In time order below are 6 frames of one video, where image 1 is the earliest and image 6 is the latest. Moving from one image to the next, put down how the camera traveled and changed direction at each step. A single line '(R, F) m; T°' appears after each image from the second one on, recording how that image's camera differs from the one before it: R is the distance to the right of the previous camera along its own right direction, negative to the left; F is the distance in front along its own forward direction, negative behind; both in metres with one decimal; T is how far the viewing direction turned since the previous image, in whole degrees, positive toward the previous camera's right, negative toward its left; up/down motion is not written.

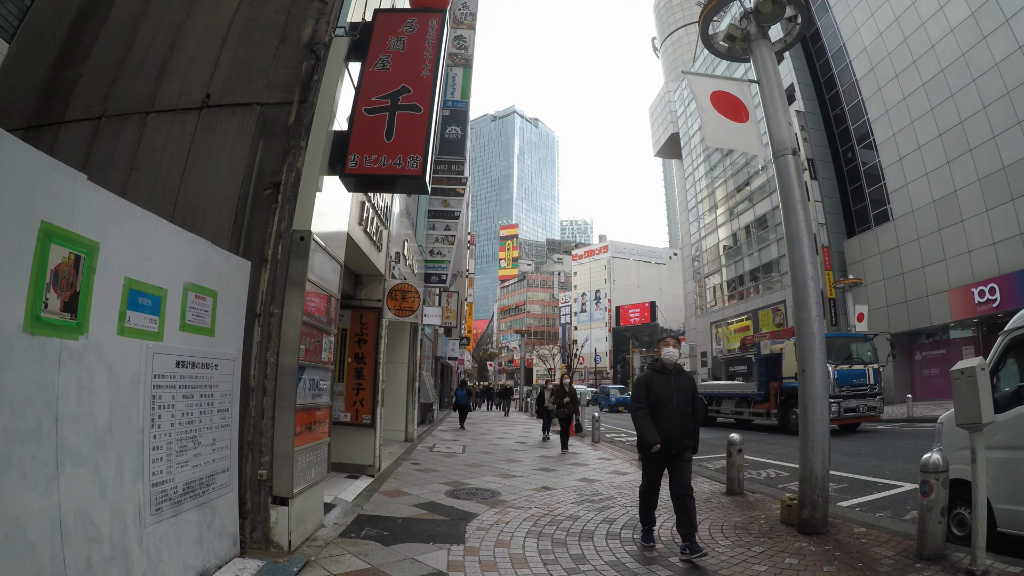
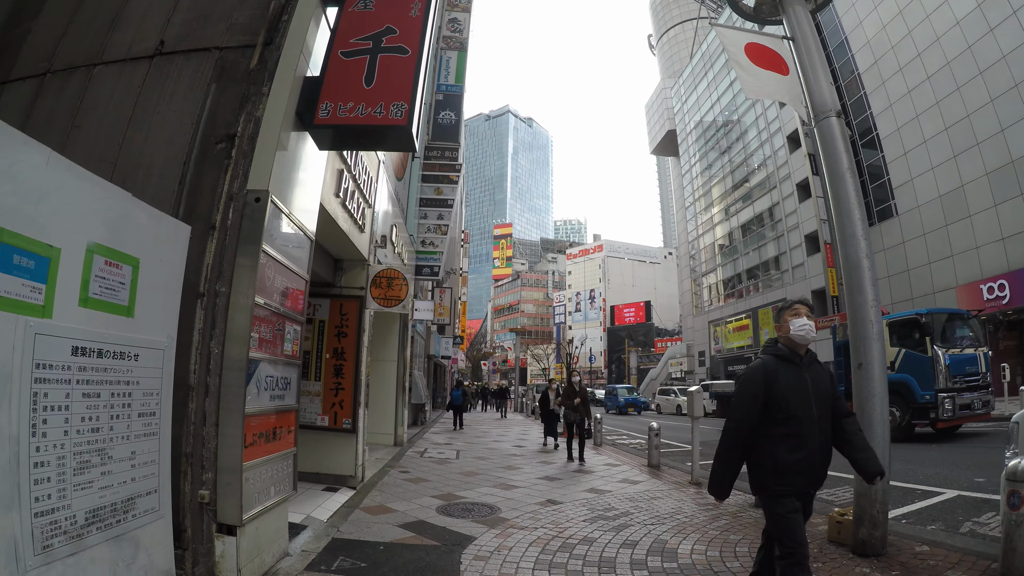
(-0.1, +1.0) m; +1°
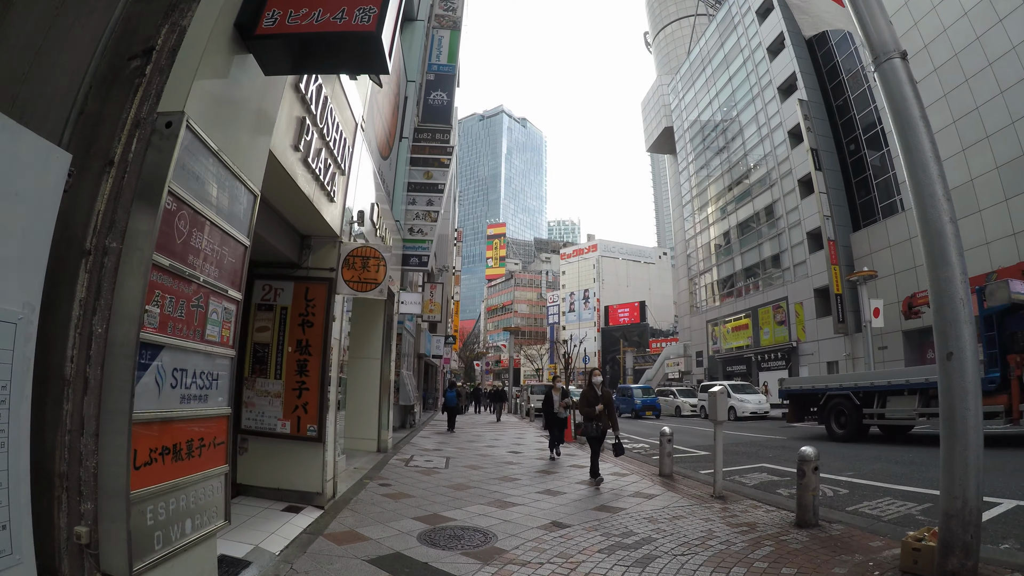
(-0.1, +1.1) m; +1°
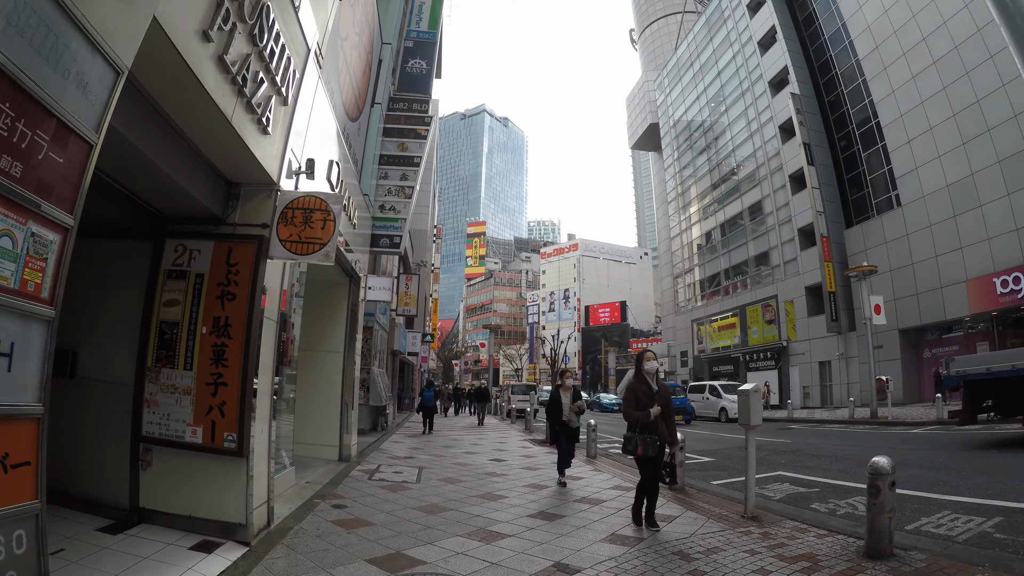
(-0.1, +1.4) m; +2°
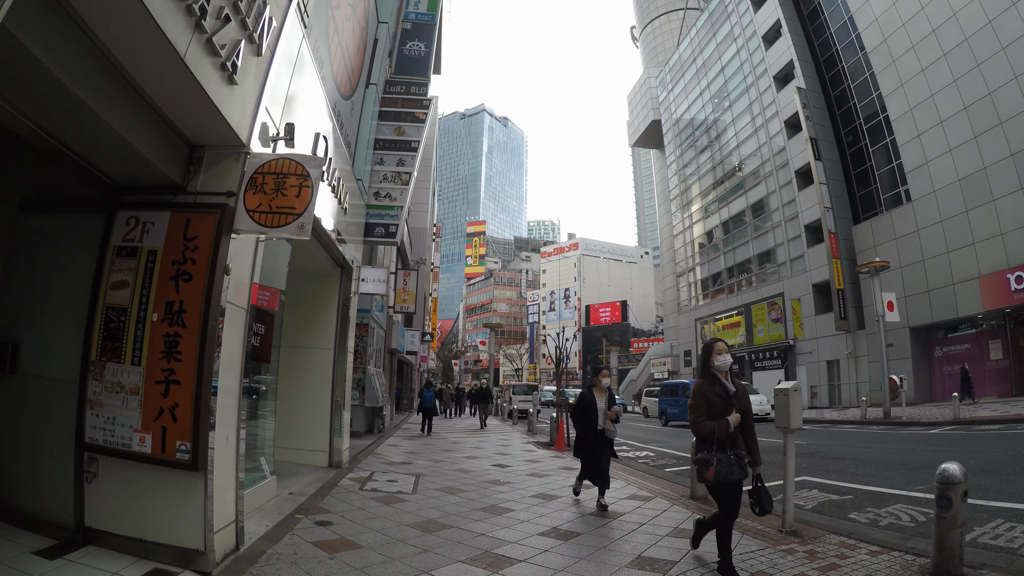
(-0.1, +0.7) m; 0°
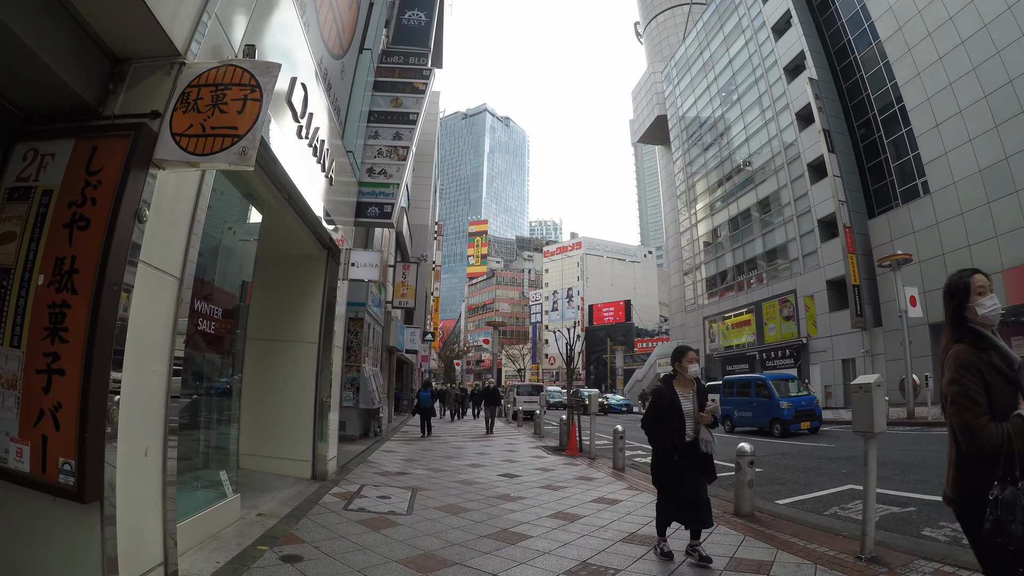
(-0.1, +1.1) m; 0°
